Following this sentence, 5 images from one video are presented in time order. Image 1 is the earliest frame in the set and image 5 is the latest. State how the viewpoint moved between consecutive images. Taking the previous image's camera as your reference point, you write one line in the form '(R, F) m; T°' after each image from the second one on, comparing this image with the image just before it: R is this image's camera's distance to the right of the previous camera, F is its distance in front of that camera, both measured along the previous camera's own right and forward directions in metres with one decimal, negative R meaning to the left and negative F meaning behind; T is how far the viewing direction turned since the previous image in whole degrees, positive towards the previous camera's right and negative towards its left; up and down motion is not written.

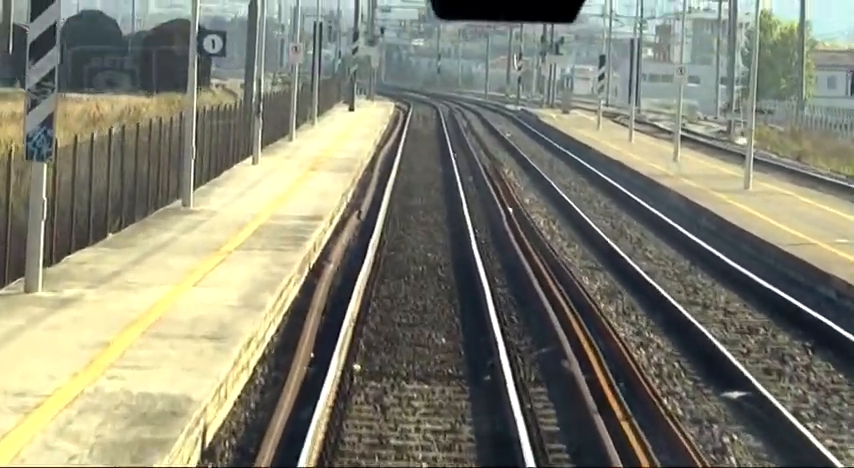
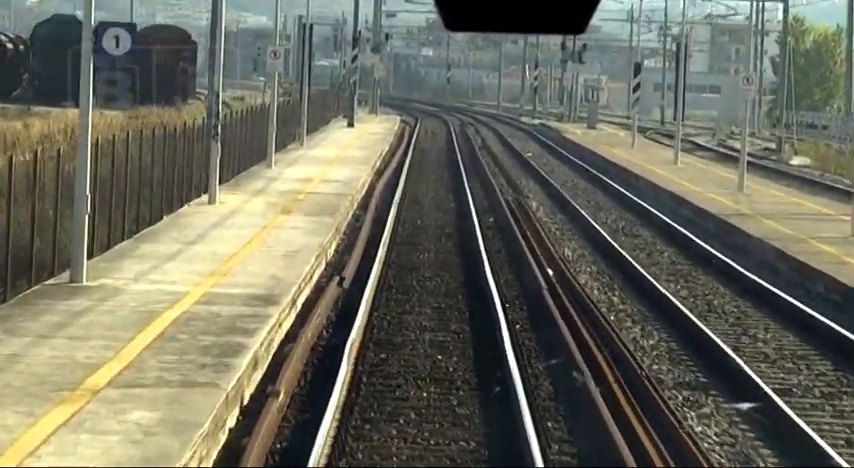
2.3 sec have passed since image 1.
(0.0, +7.2) m; 0°
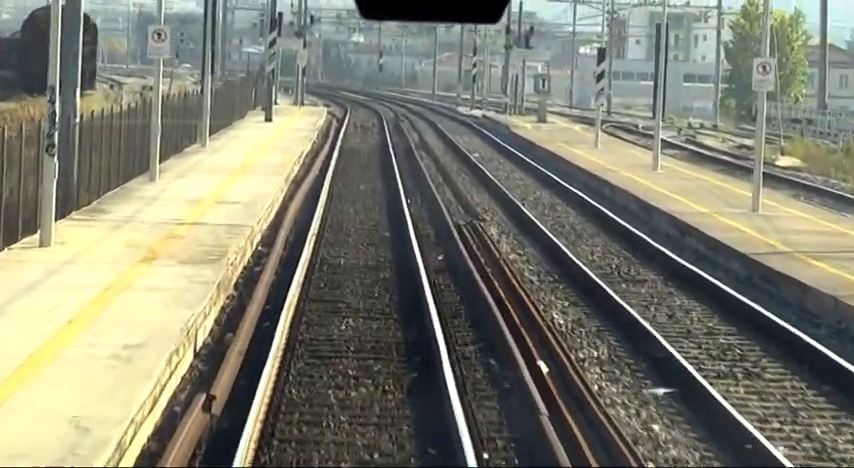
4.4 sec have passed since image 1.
(0.0, +7.1) m; +2°
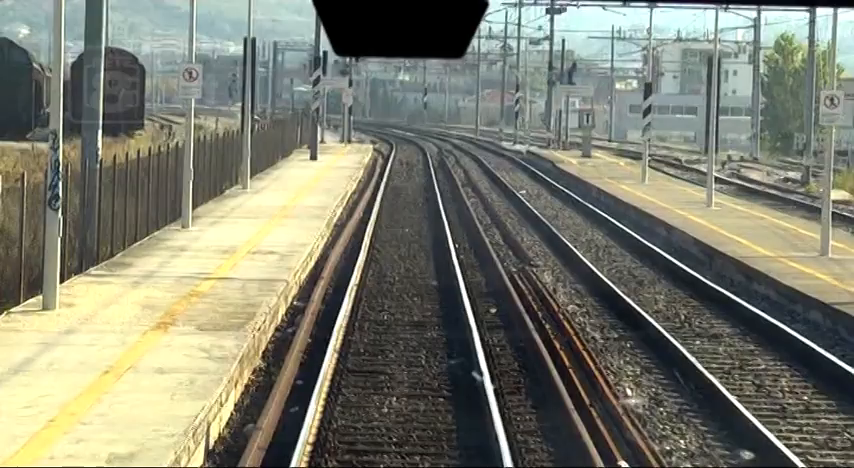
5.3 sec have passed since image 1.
(0.0, +2.1) m; -1°
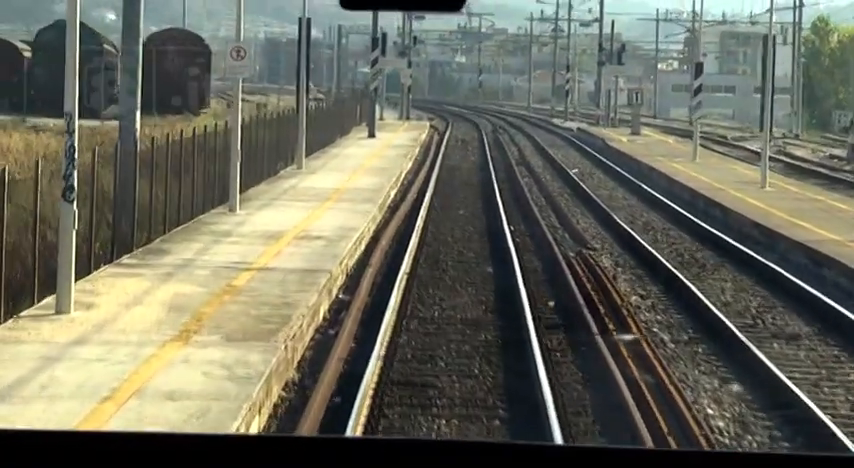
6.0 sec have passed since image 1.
(0.0, +1.7) m; -1°
